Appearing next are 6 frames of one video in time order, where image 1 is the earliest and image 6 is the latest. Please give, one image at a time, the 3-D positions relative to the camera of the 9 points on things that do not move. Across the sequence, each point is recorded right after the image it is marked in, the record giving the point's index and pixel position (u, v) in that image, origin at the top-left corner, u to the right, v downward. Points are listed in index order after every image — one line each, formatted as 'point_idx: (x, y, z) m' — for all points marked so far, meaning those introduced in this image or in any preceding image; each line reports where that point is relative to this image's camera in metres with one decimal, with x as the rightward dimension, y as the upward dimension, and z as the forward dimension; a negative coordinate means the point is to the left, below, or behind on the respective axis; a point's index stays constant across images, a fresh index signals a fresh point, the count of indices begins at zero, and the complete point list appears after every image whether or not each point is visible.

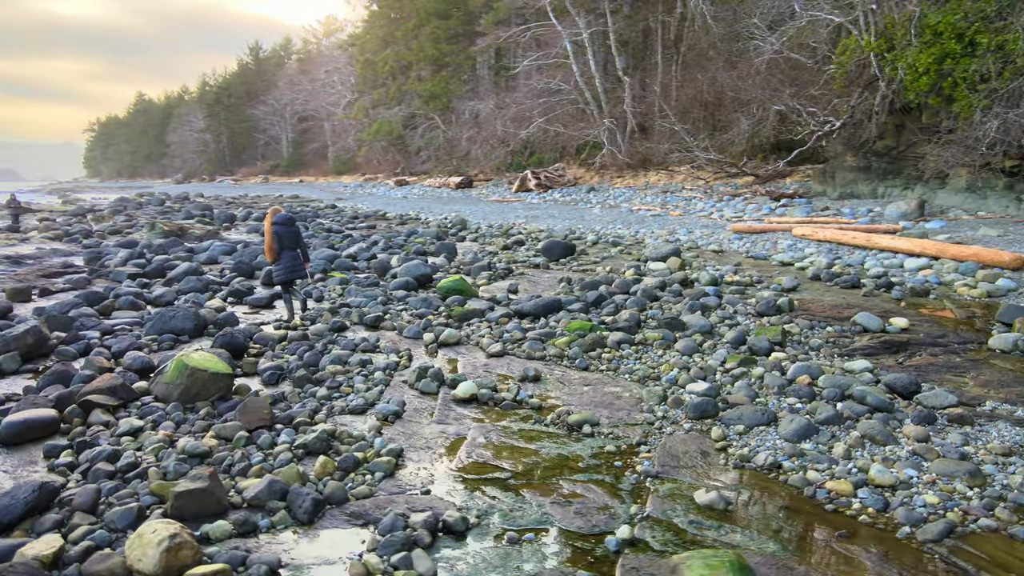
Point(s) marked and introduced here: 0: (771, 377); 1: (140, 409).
0: (+1.9, -0.6, +5.2) m
1: (-2.4, -0.8, +4.8) m
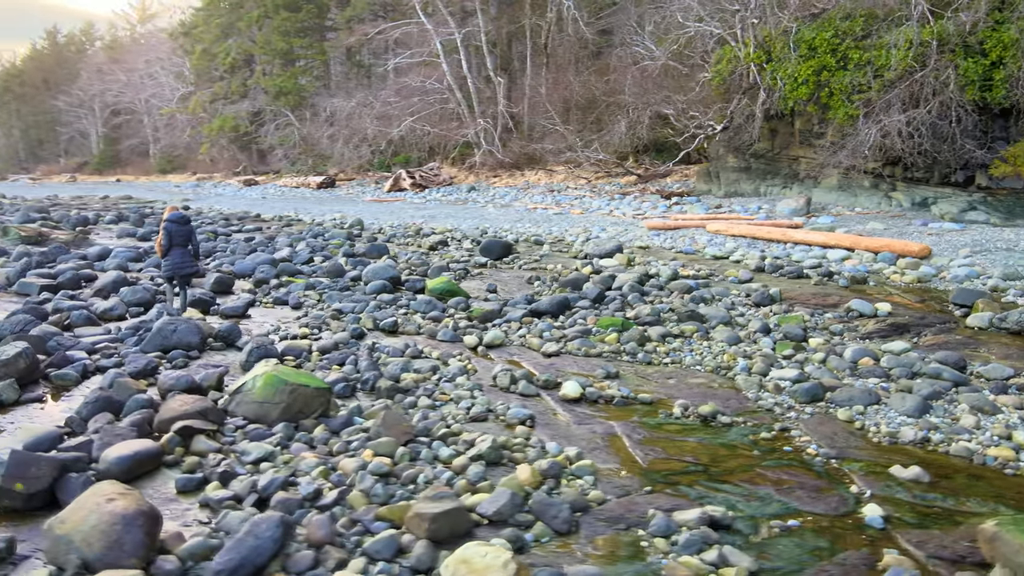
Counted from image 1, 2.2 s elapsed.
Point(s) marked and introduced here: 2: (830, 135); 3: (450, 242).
0: (+2.5, -0.6, +5.7) m
1: (-1.6, -0.8, +4.3) m
2: (+7.3, +3.5, +16.8) m
3: (-1.3, +0.9, +15.1) m
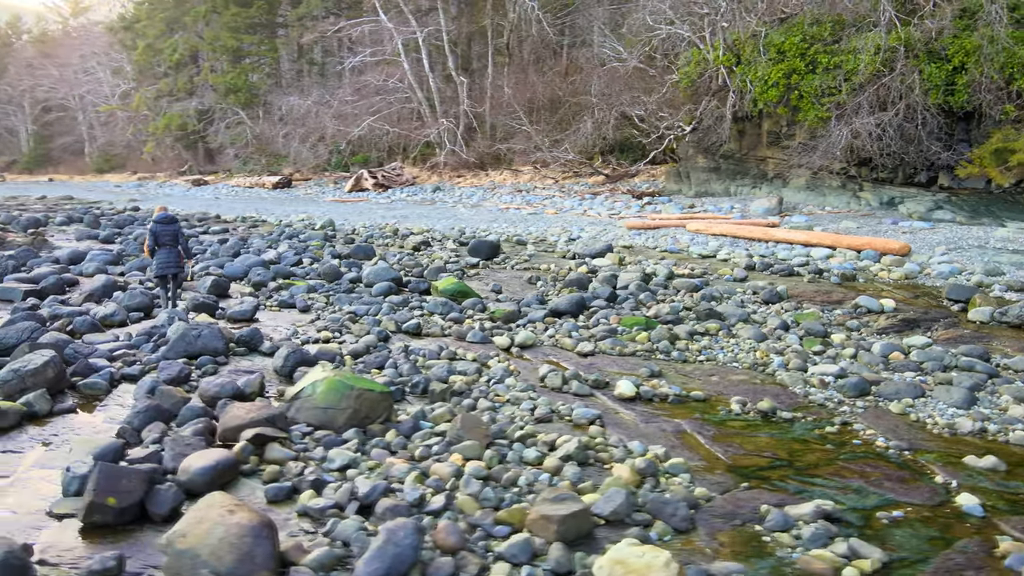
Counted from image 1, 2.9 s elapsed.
0: (+2.8, -0.5, +5.9) m
1: (-1.1, -0.9, +4.2) m
2: (+6.8, +3.6, +17.3) m
3: (-1.7, +0.9, +15.0) m
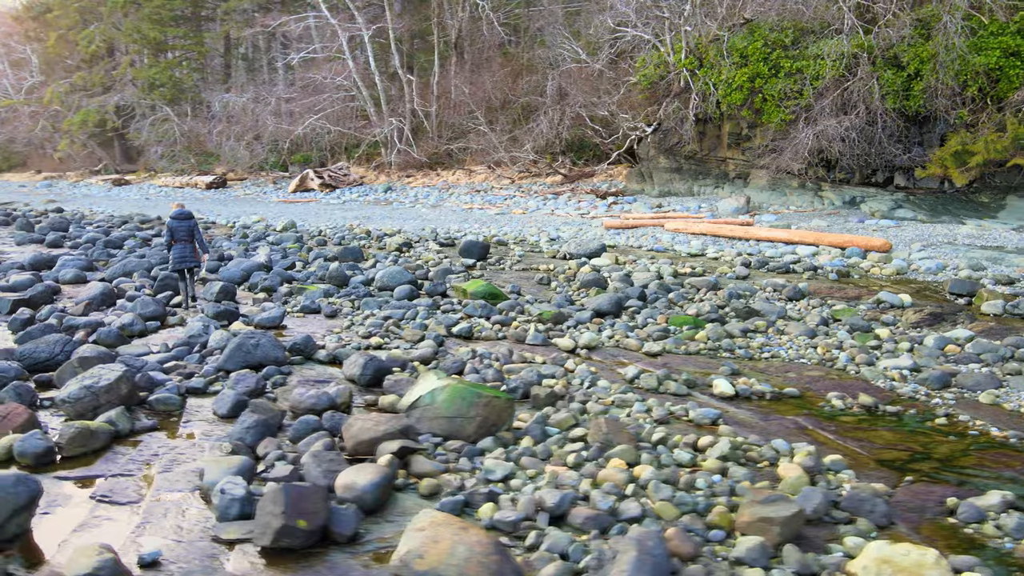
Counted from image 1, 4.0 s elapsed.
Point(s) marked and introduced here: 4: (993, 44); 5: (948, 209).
0: (+3.4, -0.5, +6.1) m
1: (-0.3, -0.9, +4.1) m
2: (+6.1, +3.6, +17.9) m
3: (-2.0, +0.9, +14.7) m
4: (+9.7, +4.9, +14.8) m
5: (+8.9, +1.6, +15.0) m
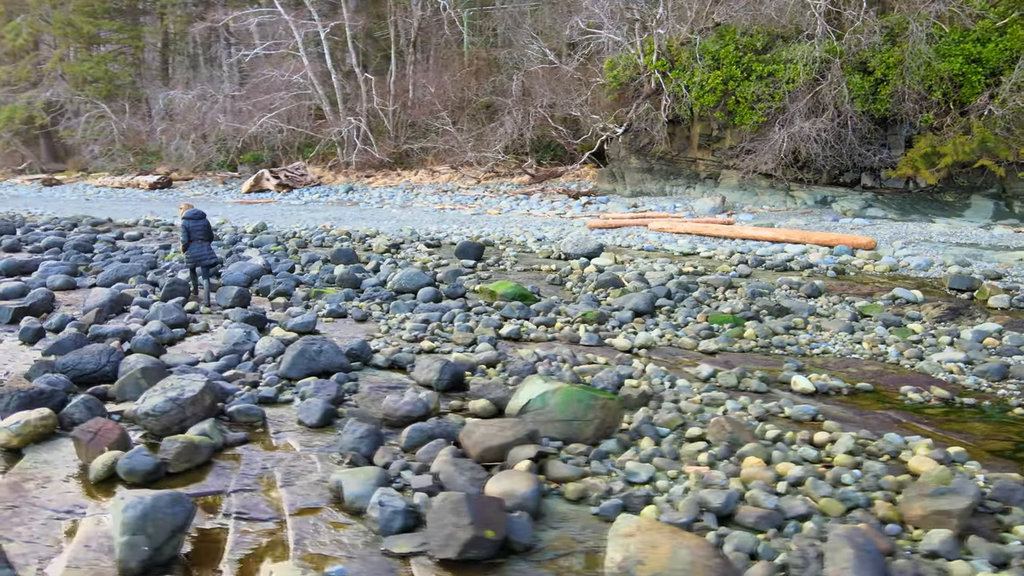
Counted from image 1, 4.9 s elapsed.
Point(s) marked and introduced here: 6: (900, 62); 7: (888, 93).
0: (+3.9, -0.5, +6.4) m
1: (+0.3, -0.9, +4.1) m
2: (+5.6, +3.7, +18.4) m
3: (-2.2, +0.8, +14.5) m
4: (+9.4, +5.0, +15.6) m
5: (+8.6, +1.7, +15.7) m
6: (+8.4, +4.9, +15.9) m
7: (+8.3, +4.3, +16.2) m
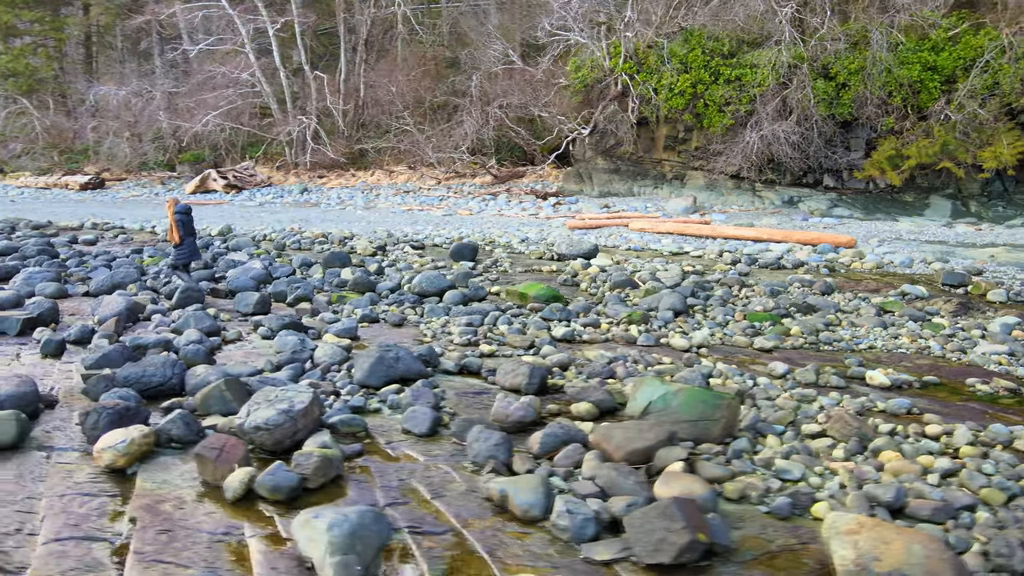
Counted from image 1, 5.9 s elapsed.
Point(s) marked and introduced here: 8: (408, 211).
0: (+4.5, -0.4, +6.8) m
1: (+1.1, -0.9, +4.1) m
2: (+4.9, +3.8, +18.8) m
3: (-2.4, +0.8, +14.3) m
4: (+8.9, +5.1, +16.4) m
5: (+8.2, +1.8, +16.5) m
6: (+7.9, +5.0, +16.7) m
7: (+7.8, +4.4, +16.9) m
8: (-2.7, +2.1, +20.3) m
